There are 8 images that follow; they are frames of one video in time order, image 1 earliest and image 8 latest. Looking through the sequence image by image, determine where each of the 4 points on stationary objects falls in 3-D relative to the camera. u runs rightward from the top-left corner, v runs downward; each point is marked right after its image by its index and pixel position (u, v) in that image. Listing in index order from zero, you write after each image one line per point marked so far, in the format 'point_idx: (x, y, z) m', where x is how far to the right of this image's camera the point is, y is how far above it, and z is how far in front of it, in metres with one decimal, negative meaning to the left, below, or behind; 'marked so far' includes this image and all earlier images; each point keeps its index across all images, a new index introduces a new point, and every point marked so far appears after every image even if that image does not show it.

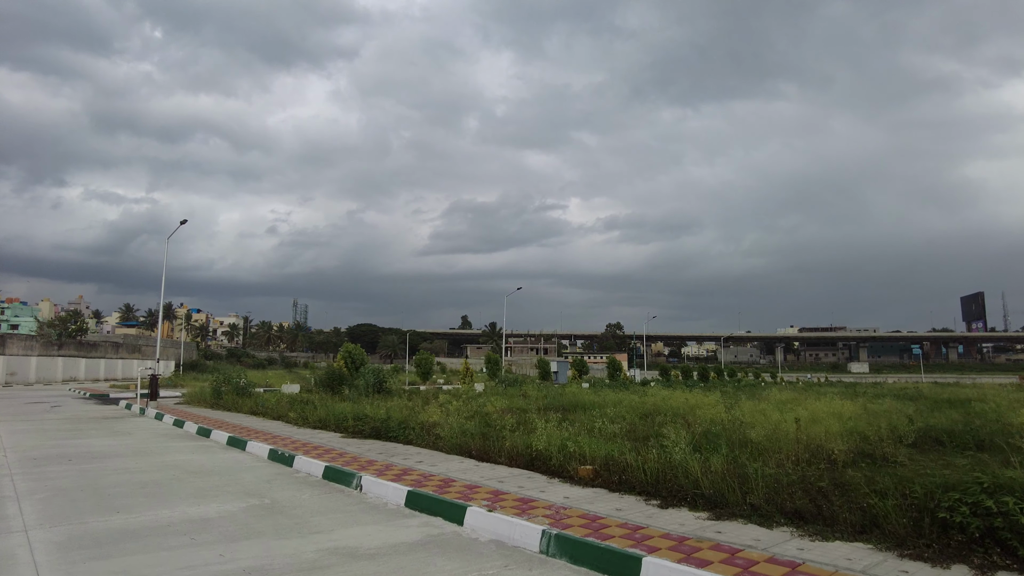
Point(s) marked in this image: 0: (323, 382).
0: (-6.0, -3.1, +19.2) m
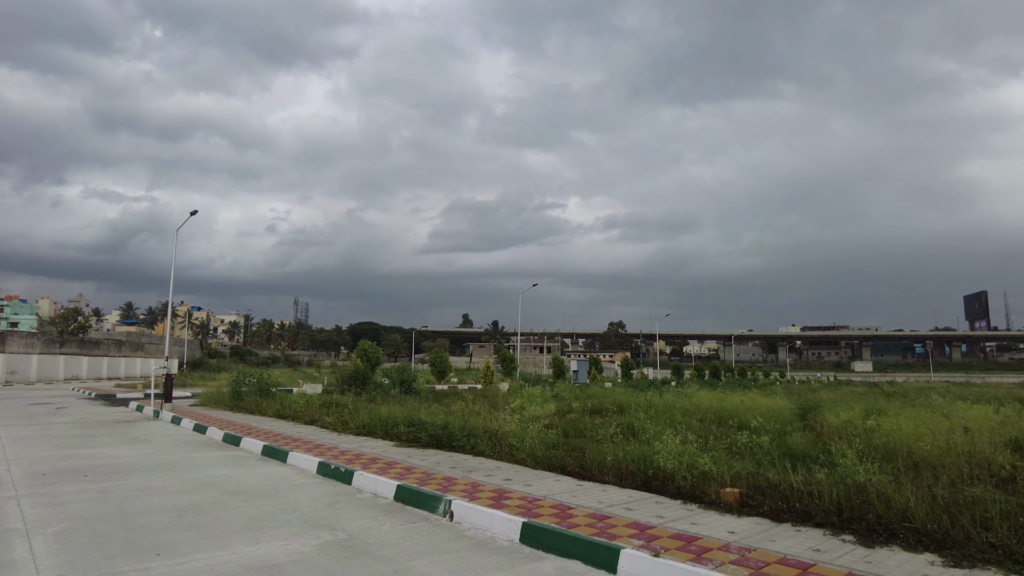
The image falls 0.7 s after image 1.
0: (-5.3, -2.9, +18.4) m
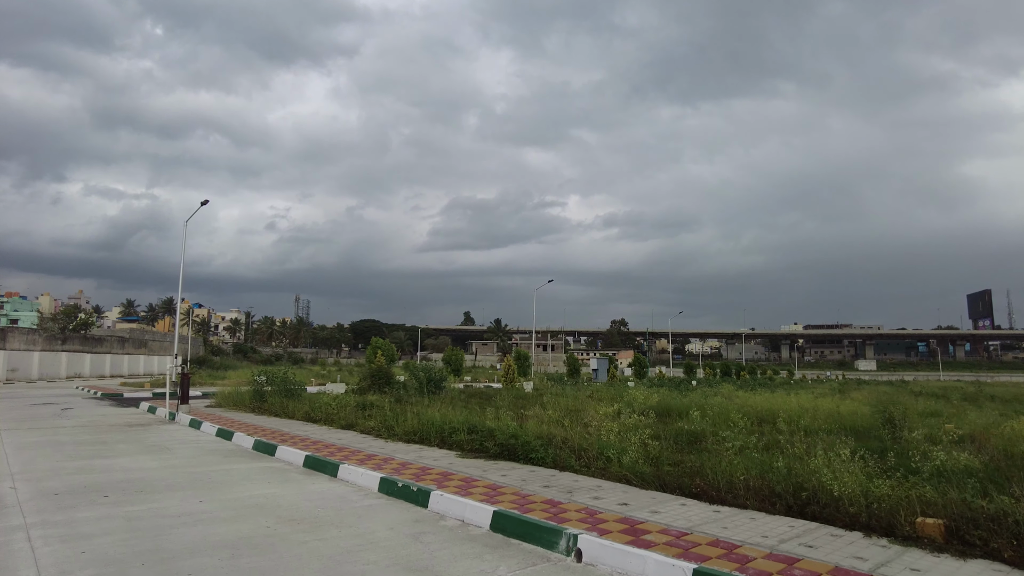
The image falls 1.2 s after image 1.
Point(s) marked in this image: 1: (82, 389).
0: (-4.7, -2.7, +17.7) m
1: (-14.4, -3.4, +19.8) m
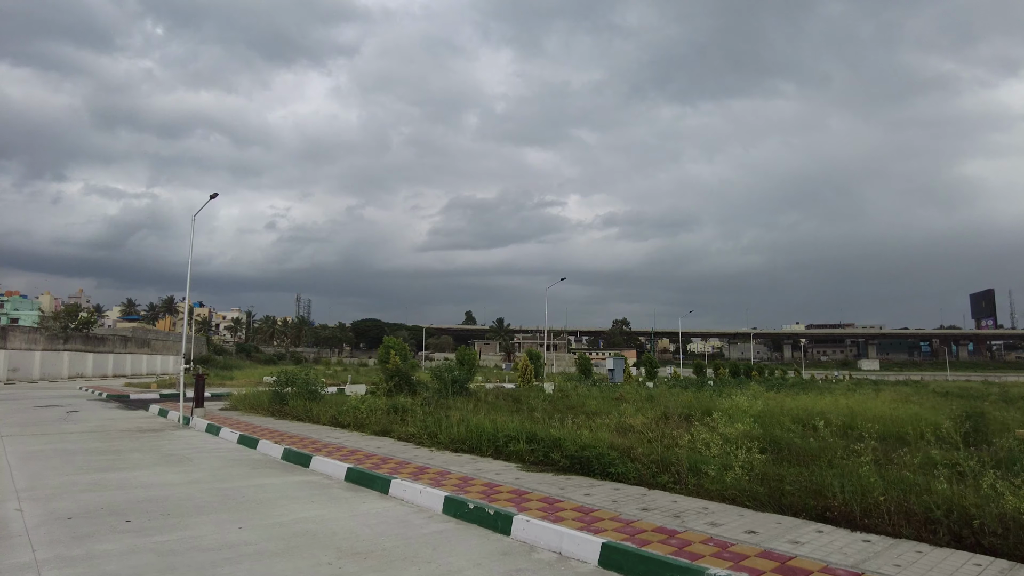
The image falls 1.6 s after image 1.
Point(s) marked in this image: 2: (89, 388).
0: (-4.2, -2.7, +17.2) m
1: (-14.0, -3.3, +19.2) m
2: (-13.8, -3.3, +19.3) m
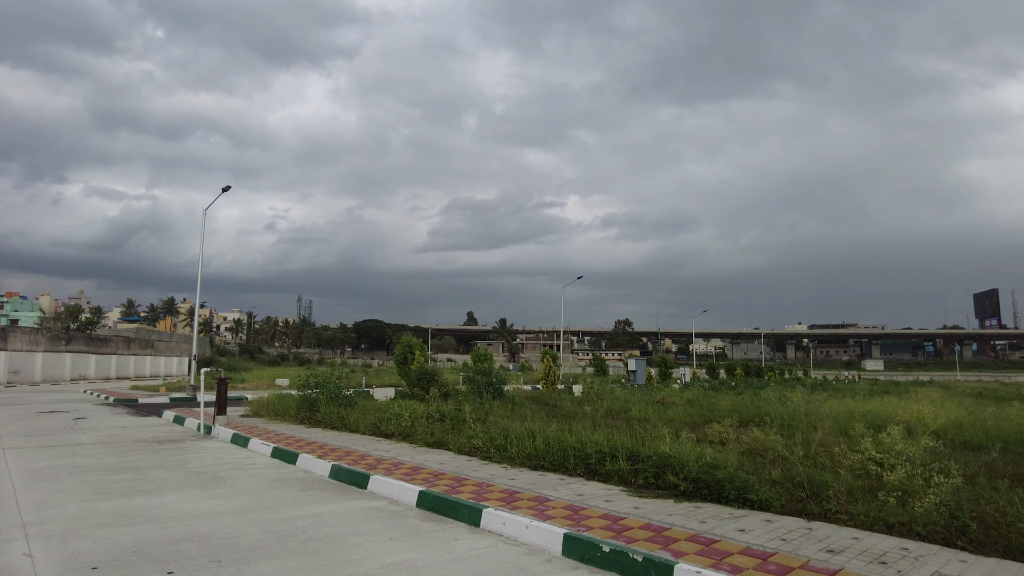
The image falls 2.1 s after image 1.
0: (-3.6, -2.6, +16.5) m
1: (-13.3, -3.3, +18.5) m
2: (-13.2, -3.3, +18.7) m
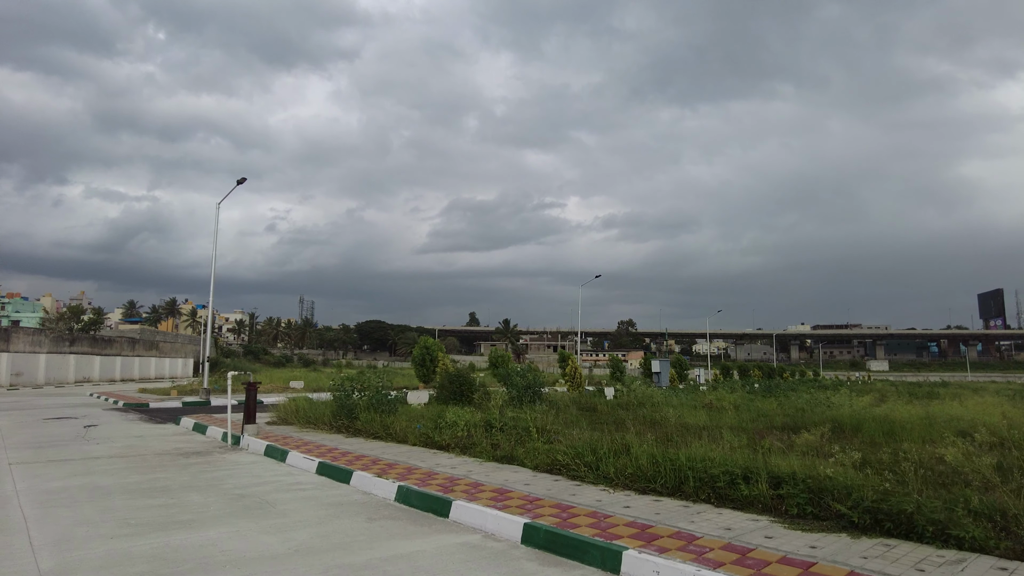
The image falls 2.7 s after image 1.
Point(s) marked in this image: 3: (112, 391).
0: (-3.0, -2.6, +15.8) m
1: (-12.7, -3.3, +17.9) m
2: (-12.6, -3.2, +18.0) m
3: (-13.3, -3.4, +19.6) m
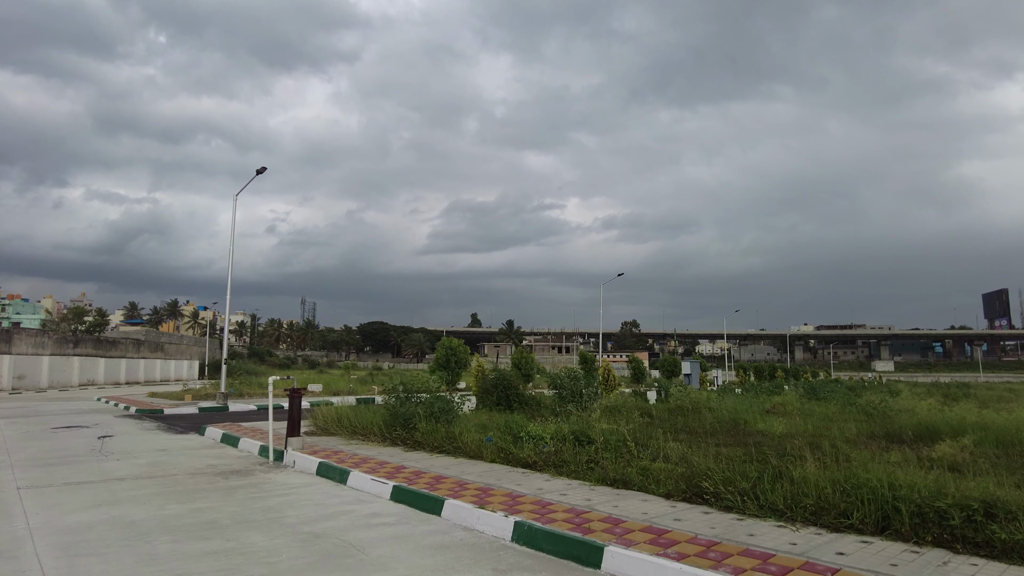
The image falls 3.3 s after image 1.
0: (-2.3, -2.5, +15.1) m
1: (-12.0, -3.2, +17.1) m
2: (-11.9, -3.2, +17.3) m
3: (-12.6, -3.4, +18.8) m
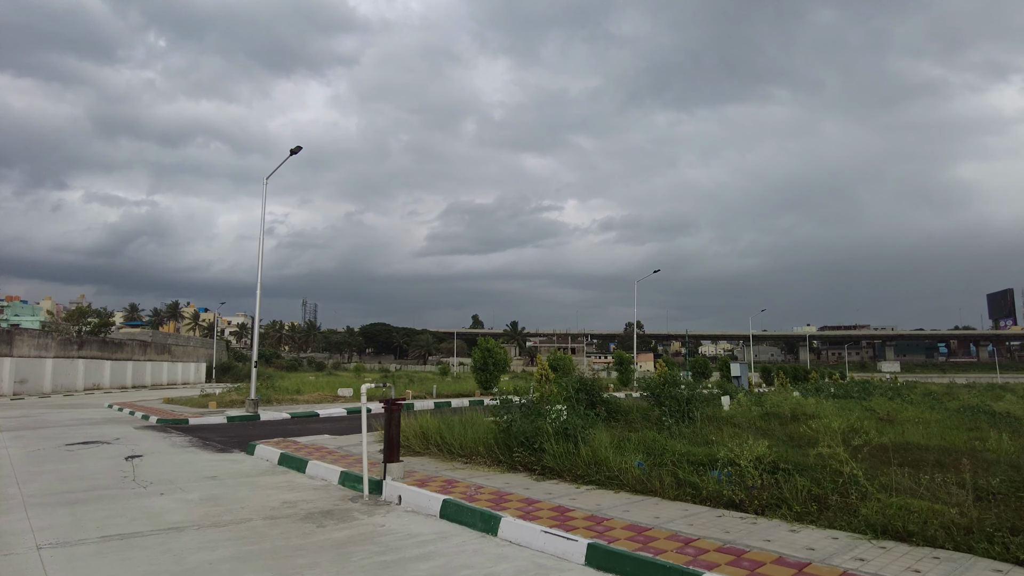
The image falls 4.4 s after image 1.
0: (-1.2, -2.4, +13.9) m
1: (-11.0, -3.2, +16.0) m
2: (-10.9, -3.1, +16.1) m
3: (-11.6, -3.3, +17.6) m
